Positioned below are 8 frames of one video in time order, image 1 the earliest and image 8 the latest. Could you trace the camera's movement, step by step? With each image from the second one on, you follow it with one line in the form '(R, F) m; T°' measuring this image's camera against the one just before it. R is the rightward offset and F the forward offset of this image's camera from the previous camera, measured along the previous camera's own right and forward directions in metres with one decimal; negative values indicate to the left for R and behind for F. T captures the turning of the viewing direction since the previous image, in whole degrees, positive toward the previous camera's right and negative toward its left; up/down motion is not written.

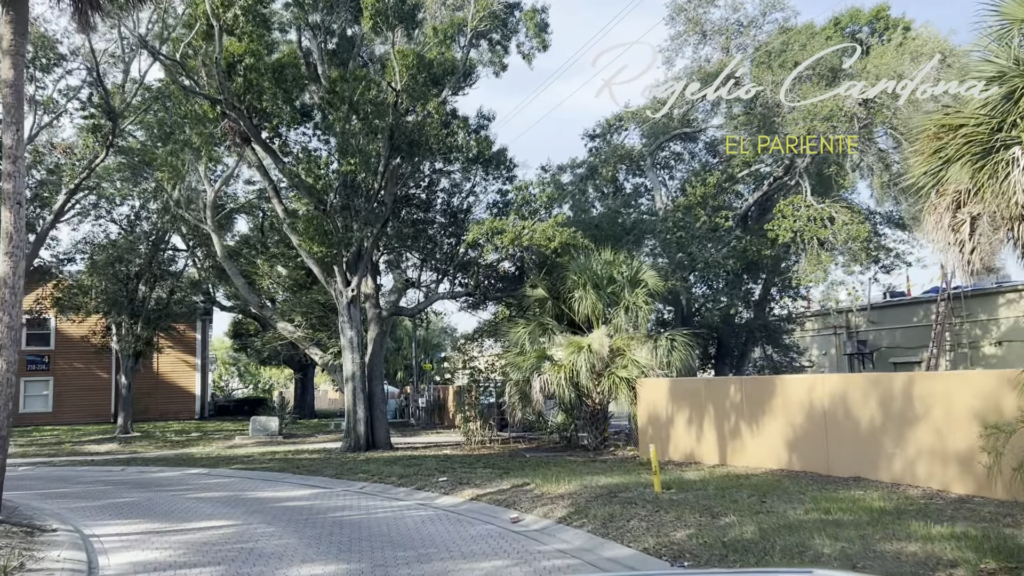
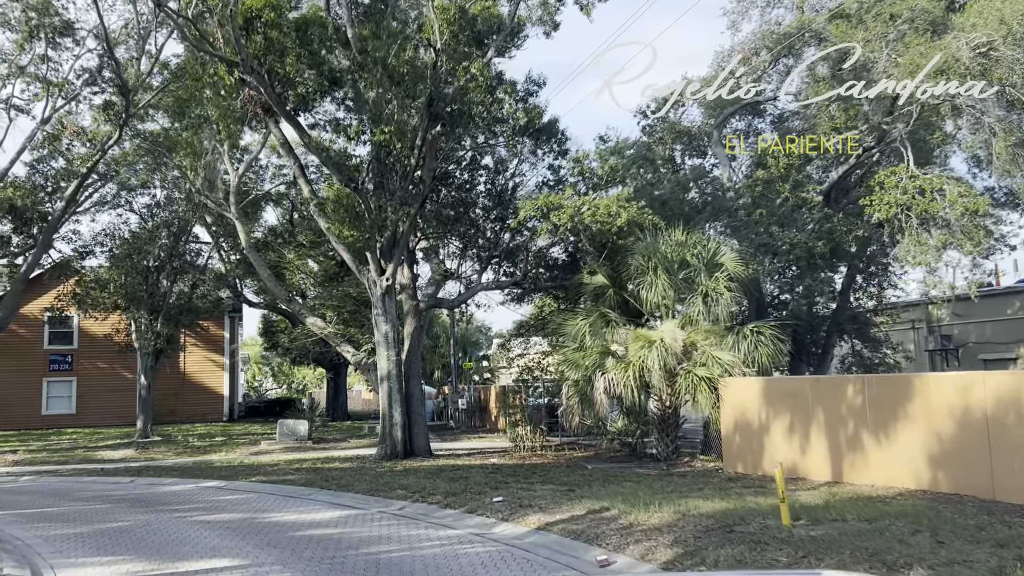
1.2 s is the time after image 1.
(-0.4, +2.2) m; -2°
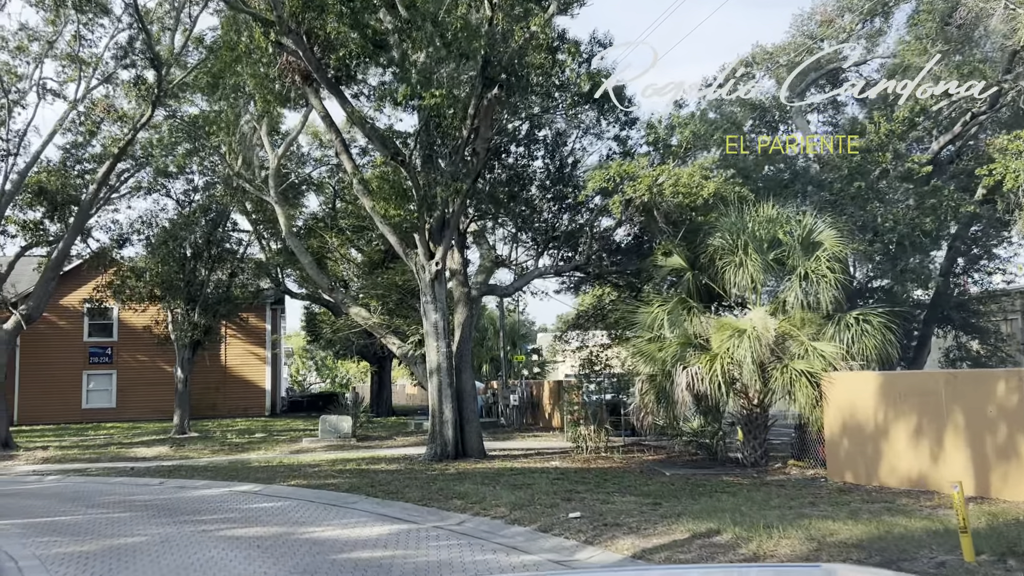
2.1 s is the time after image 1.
(-0.4, +1.6) m; -3°
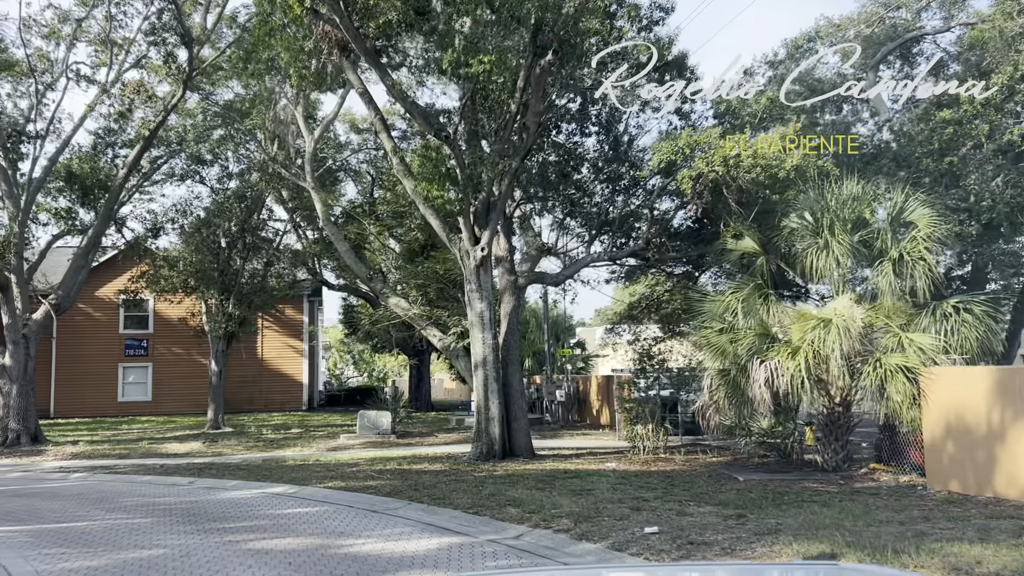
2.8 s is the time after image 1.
(-0.3, +1.1) m; -2°
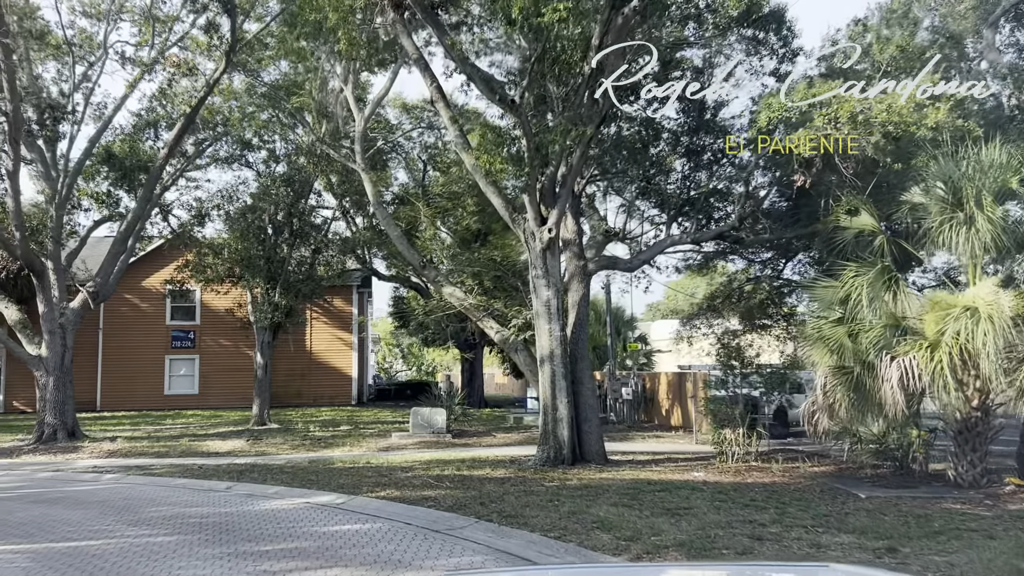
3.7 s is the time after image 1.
(-0.4, +1.6) m; -3°
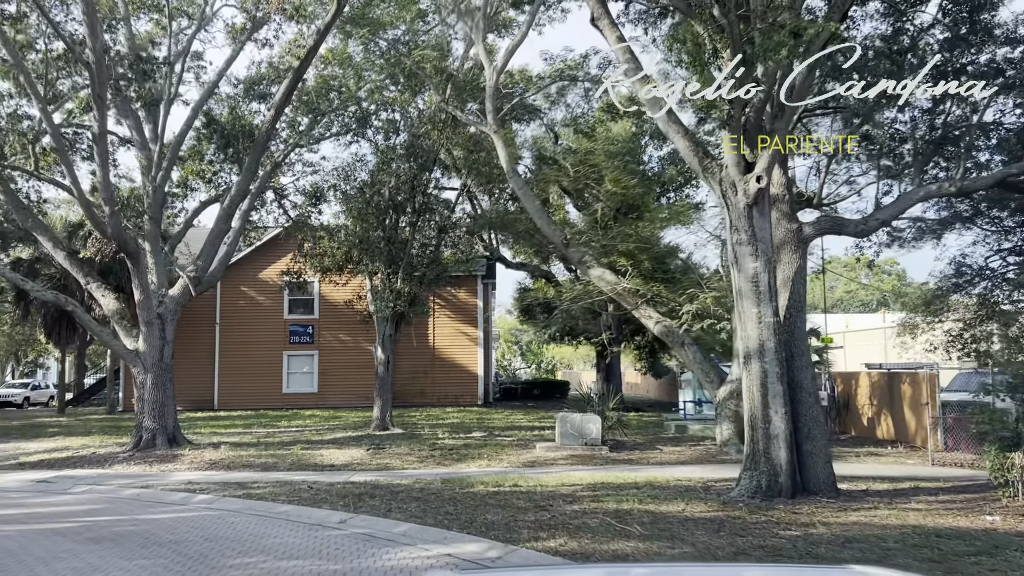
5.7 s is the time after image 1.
(-1.0, +3.2) m; -8°
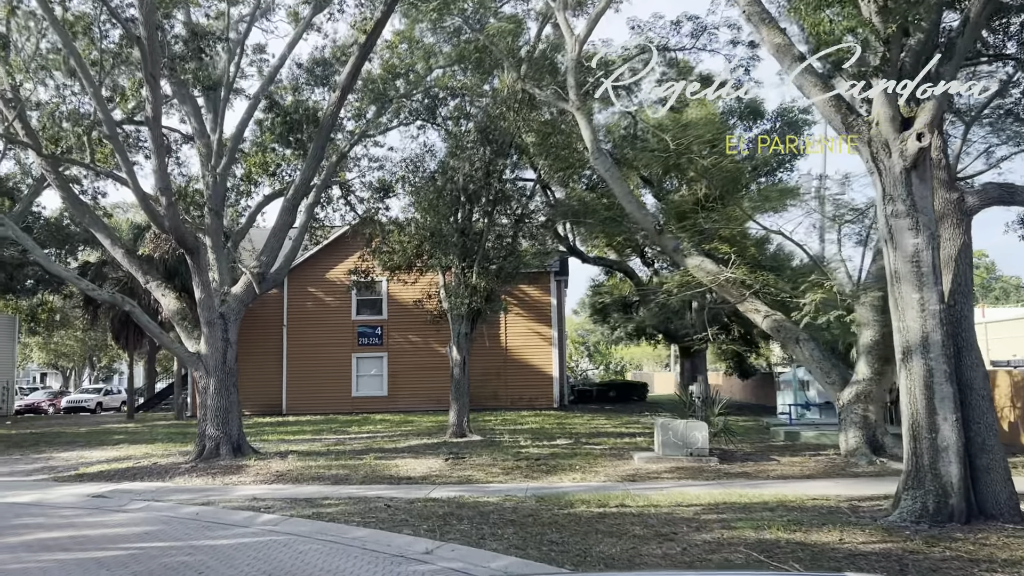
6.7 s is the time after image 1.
(-0.5, +1.5) m; -4°
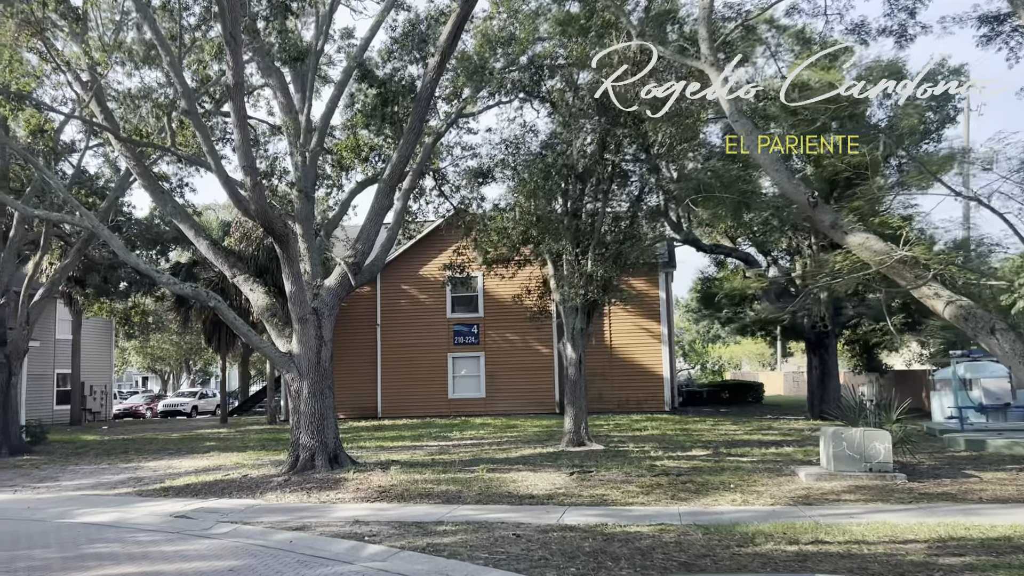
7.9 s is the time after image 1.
(-0.7, +1.8) m; -6°
